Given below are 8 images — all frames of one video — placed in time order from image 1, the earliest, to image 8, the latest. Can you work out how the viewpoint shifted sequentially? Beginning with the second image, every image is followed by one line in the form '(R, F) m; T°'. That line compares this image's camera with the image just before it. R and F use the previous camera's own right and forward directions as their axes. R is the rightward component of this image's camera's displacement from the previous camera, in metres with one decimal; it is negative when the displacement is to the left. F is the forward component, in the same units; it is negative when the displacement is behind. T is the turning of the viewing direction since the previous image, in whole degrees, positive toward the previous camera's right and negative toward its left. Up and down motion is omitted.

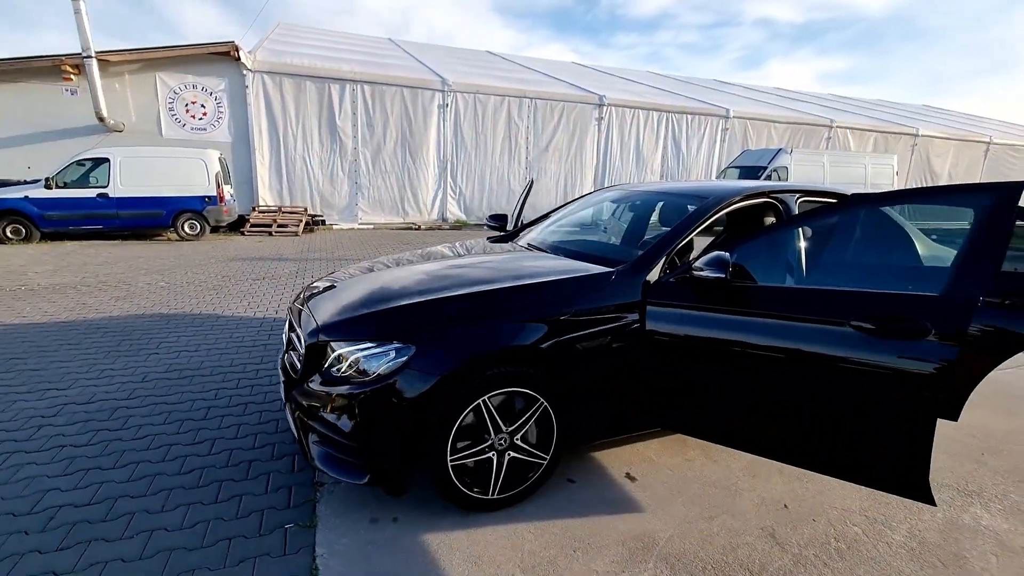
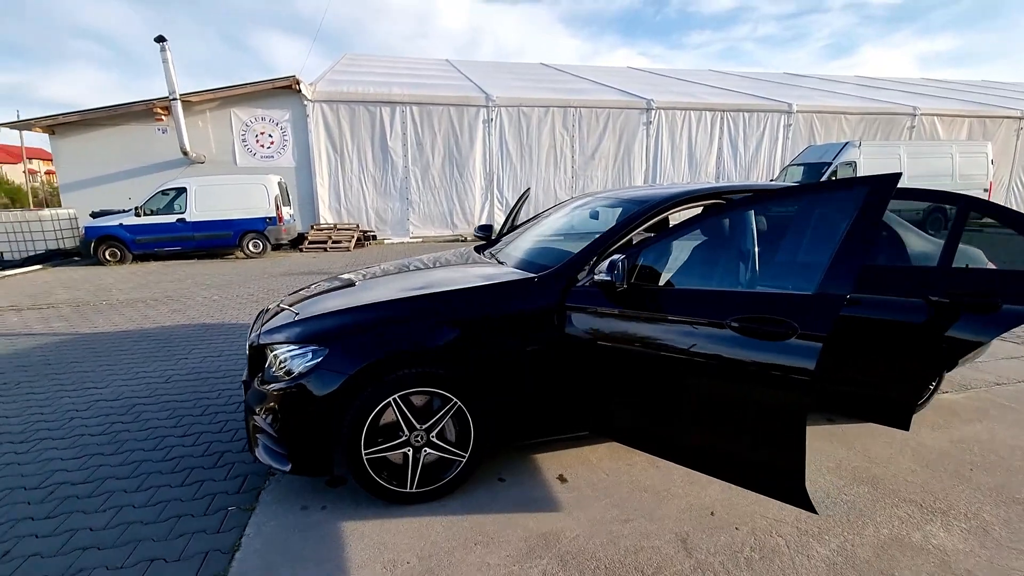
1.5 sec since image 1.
(+0.8, -0.1) m; -8°
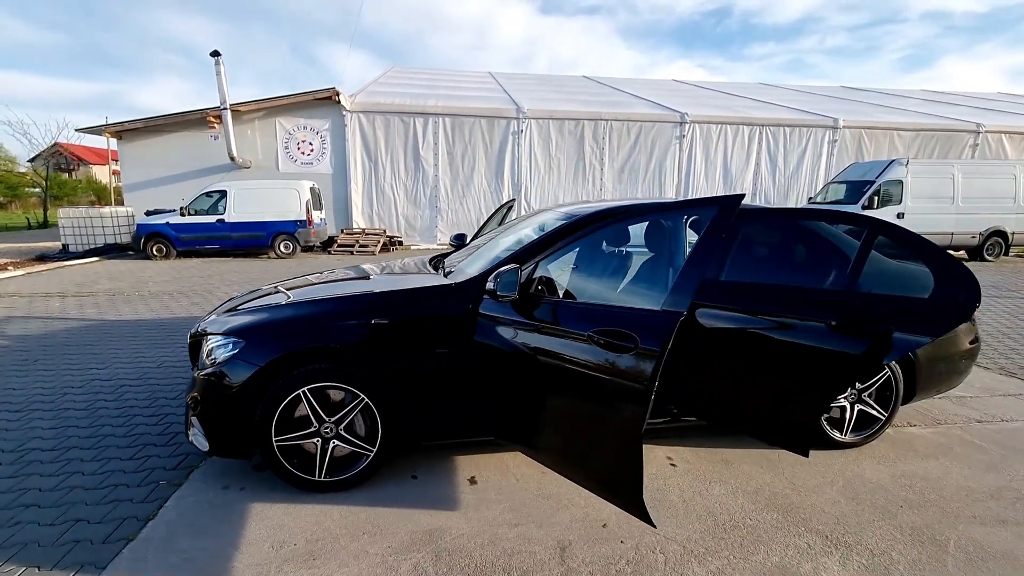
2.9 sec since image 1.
(+0.7, -0.1) m; -5°
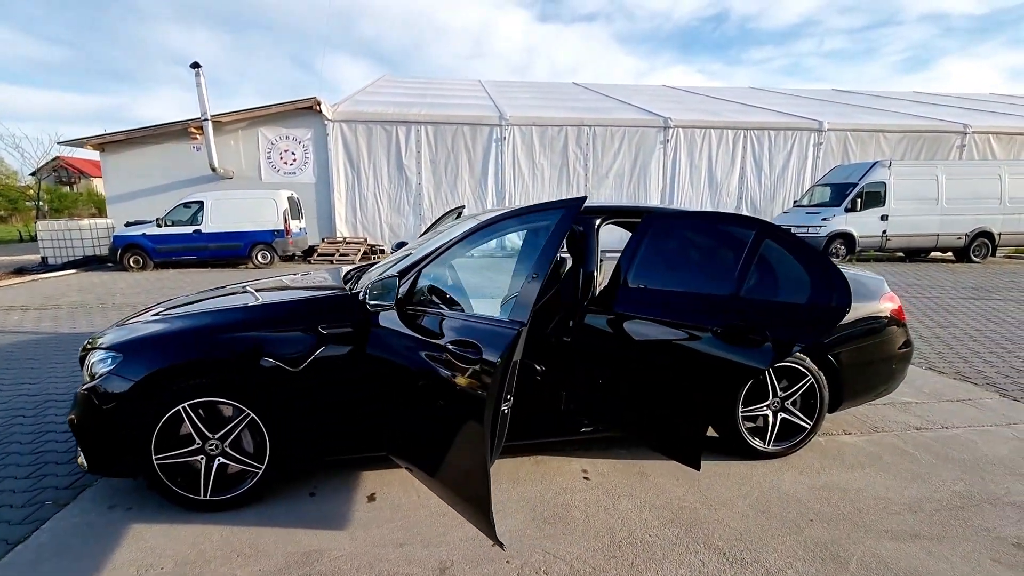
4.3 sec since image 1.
(+0.6, +0.1) m; 0°
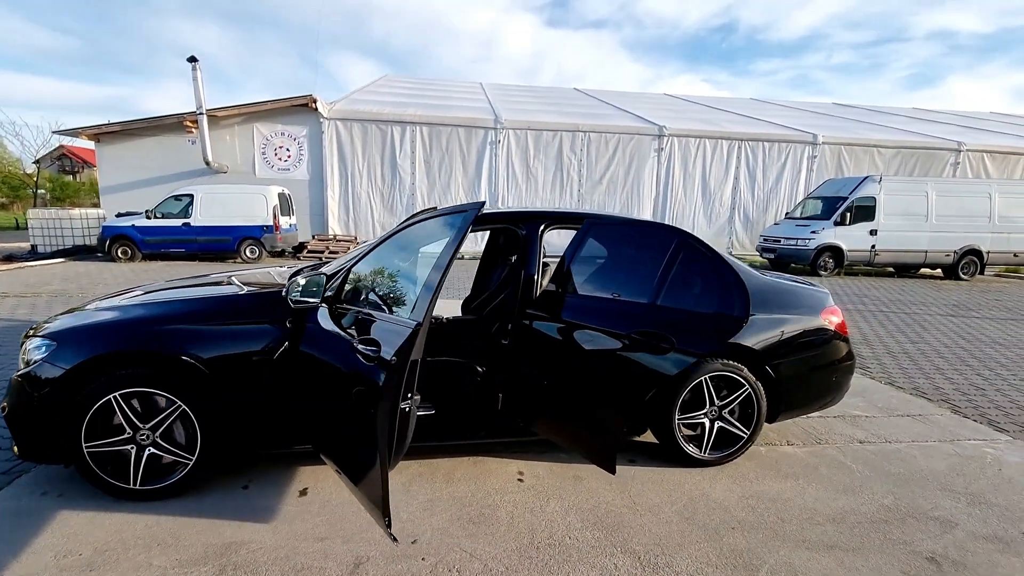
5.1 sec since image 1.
(+0.3, 0.0) m; 0°
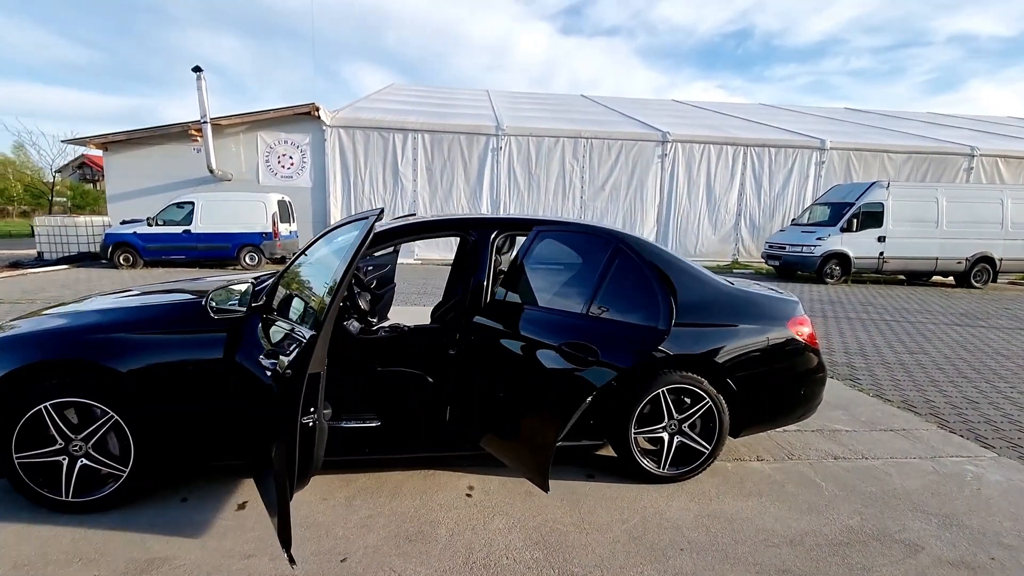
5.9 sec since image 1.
(+0.4, +0.1) m; -1°
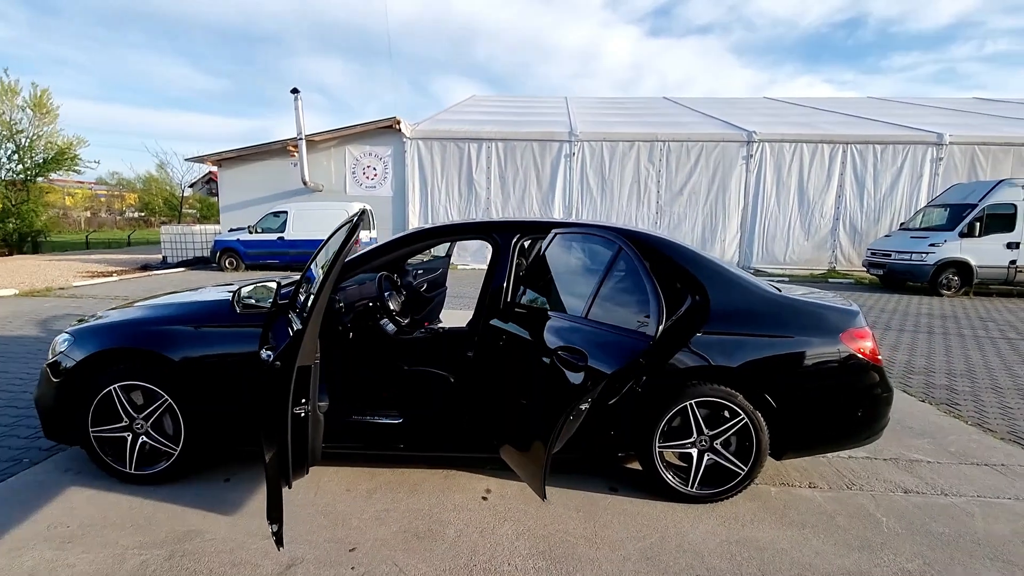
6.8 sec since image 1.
(+0.3, +0.1) m; -9°
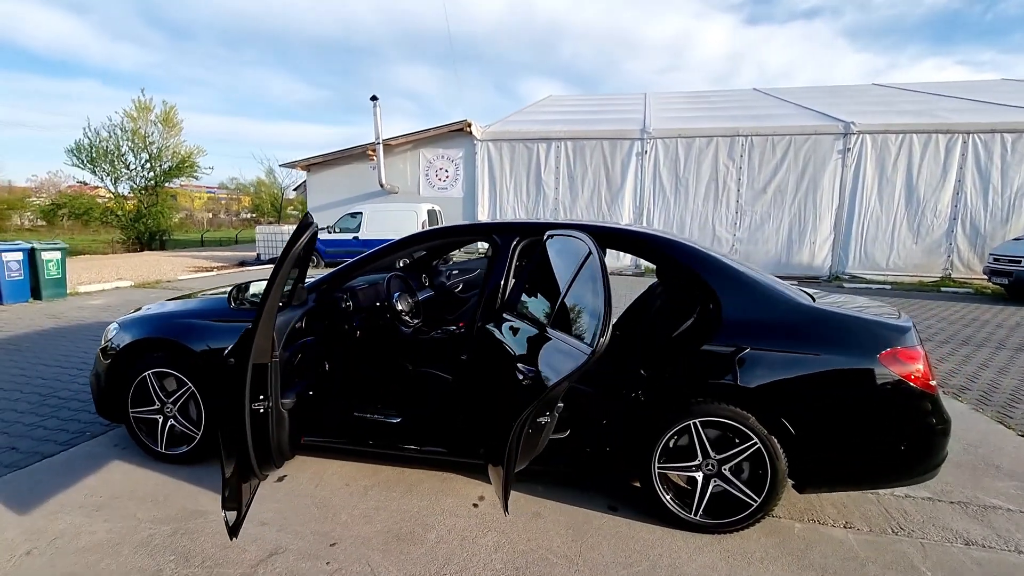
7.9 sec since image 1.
(+0.5, +0.1) m; -9°
